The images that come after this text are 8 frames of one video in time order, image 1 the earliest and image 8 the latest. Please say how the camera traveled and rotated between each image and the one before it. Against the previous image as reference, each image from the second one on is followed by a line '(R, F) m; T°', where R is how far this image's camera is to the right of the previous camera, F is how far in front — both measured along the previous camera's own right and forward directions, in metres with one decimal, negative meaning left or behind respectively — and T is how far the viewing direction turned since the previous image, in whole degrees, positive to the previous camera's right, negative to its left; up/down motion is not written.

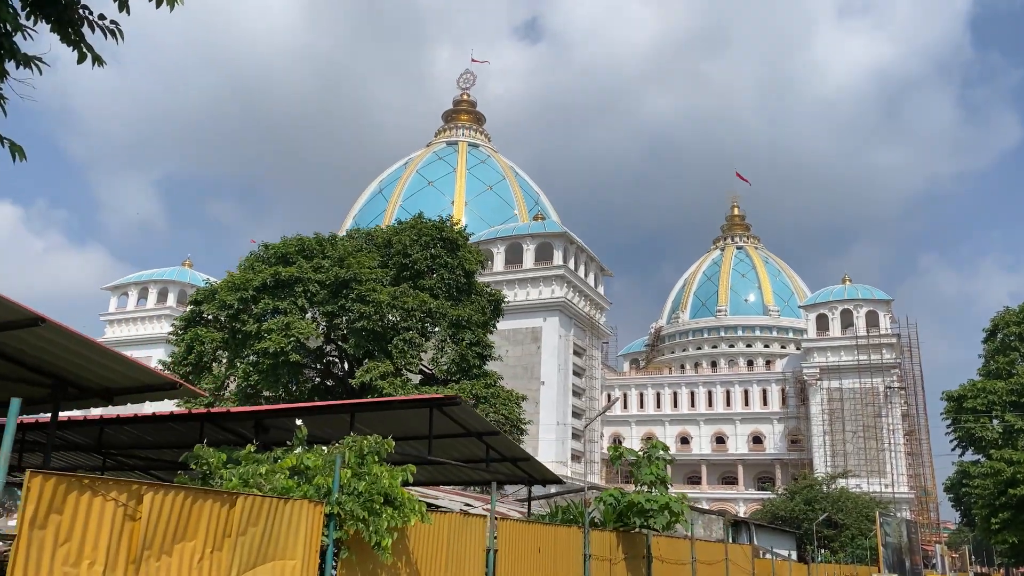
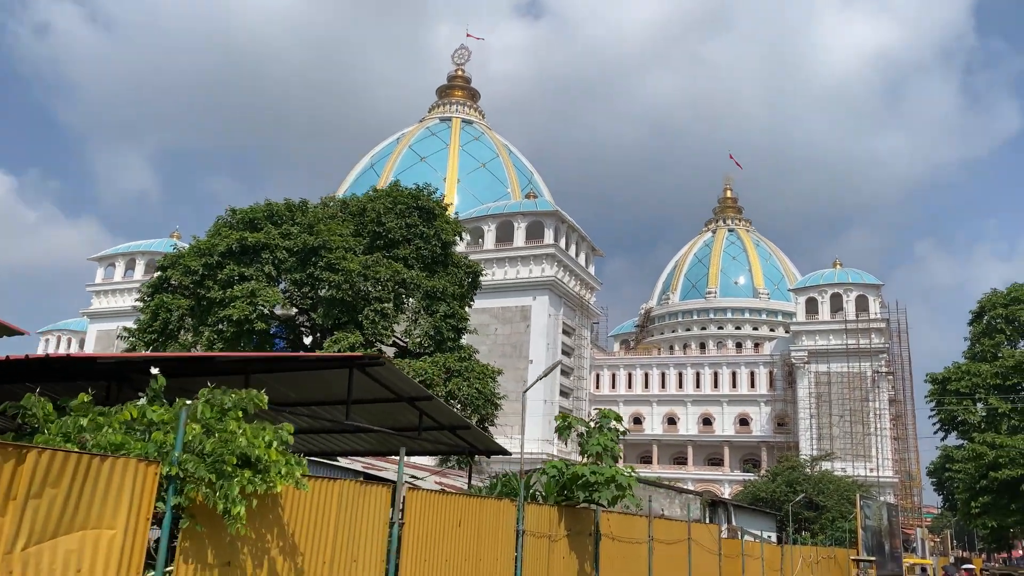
(+0.5, +0.7) m; 0°
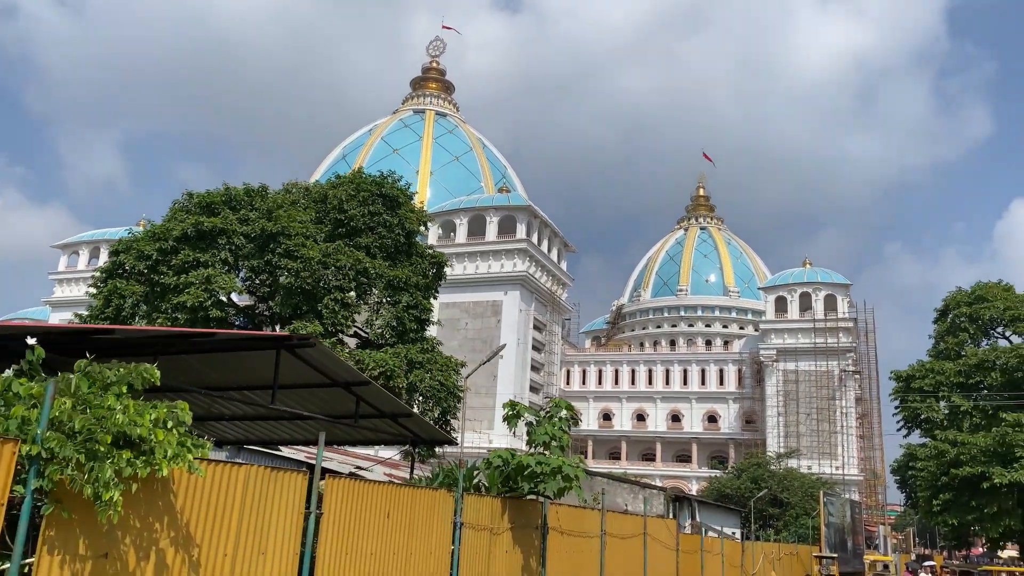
(+0.2, +0.4) m; +2°
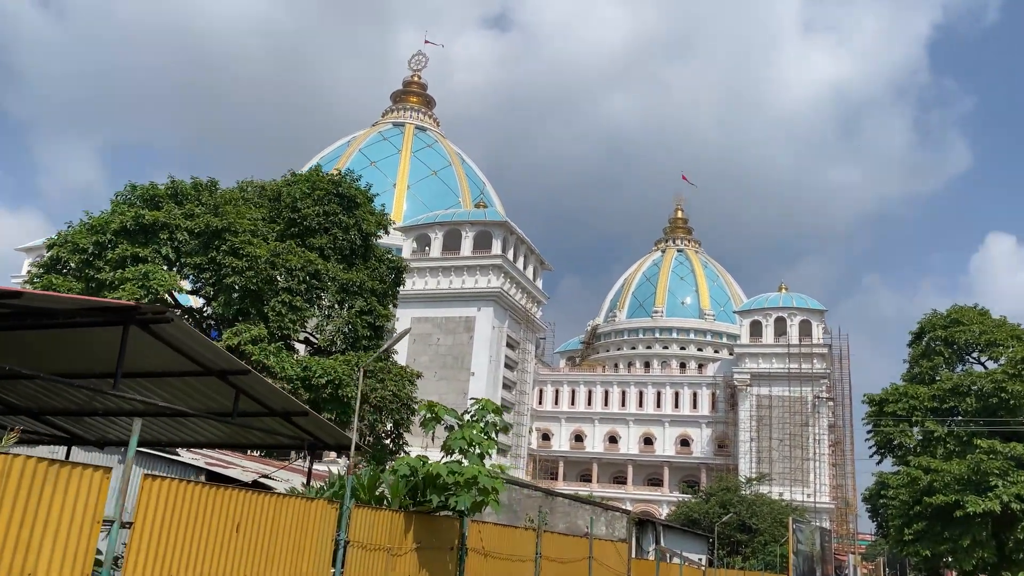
(+0.5, +1.0) m; +1°
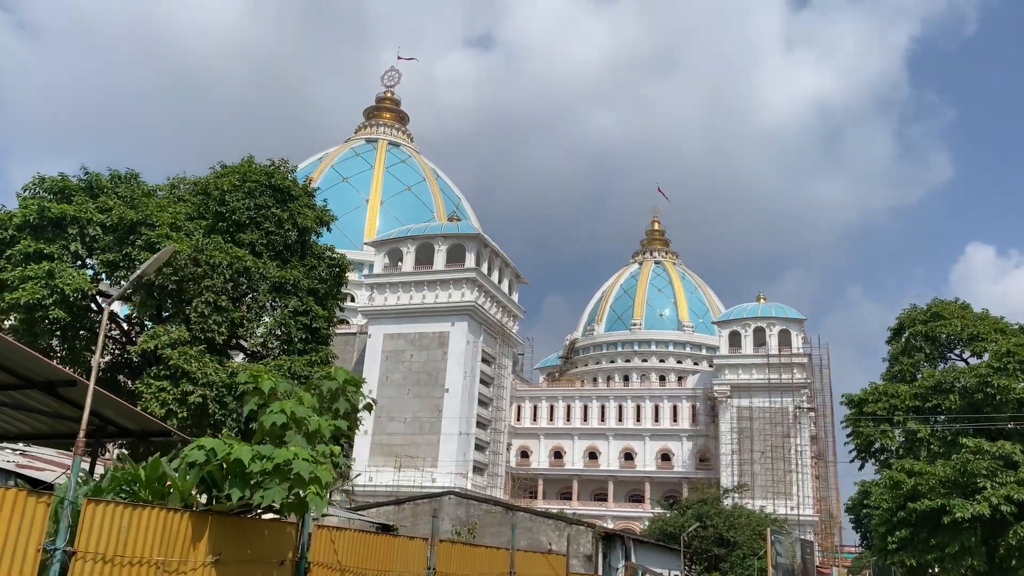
(+0.8, +1.6) m; +1°
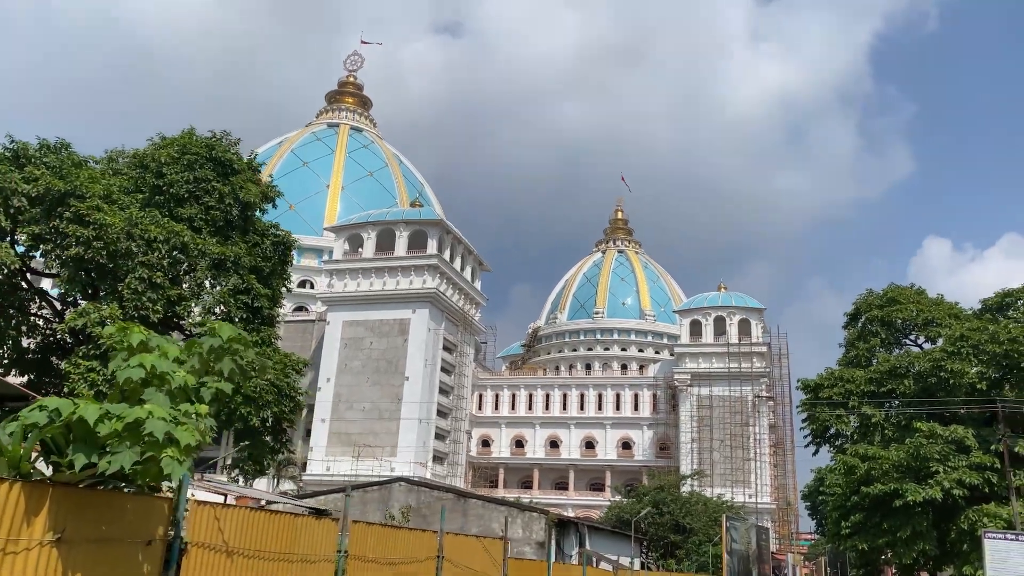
(+0.3, +0.6) m; +2°
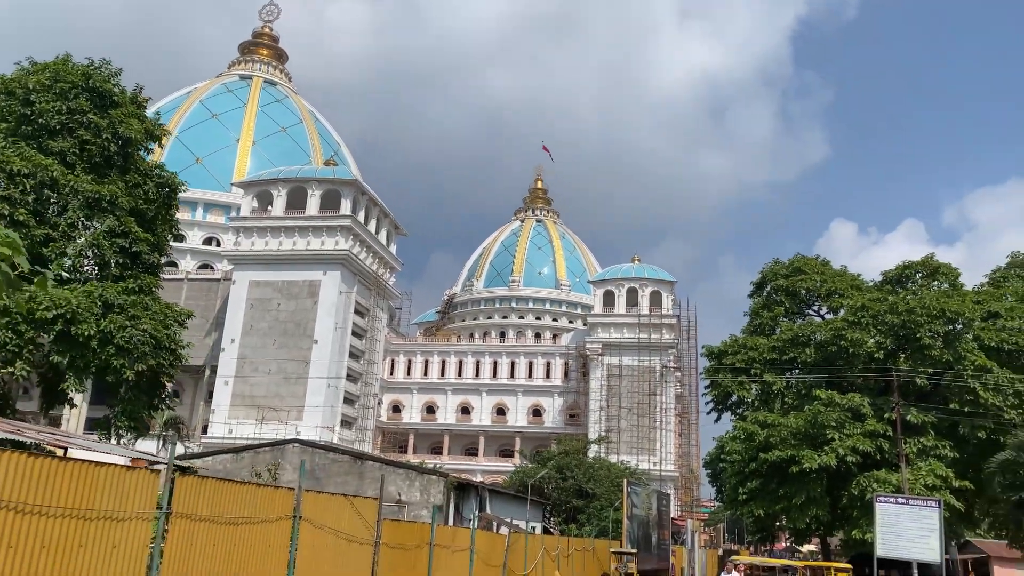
(+0.4, +0.8) m; +6°
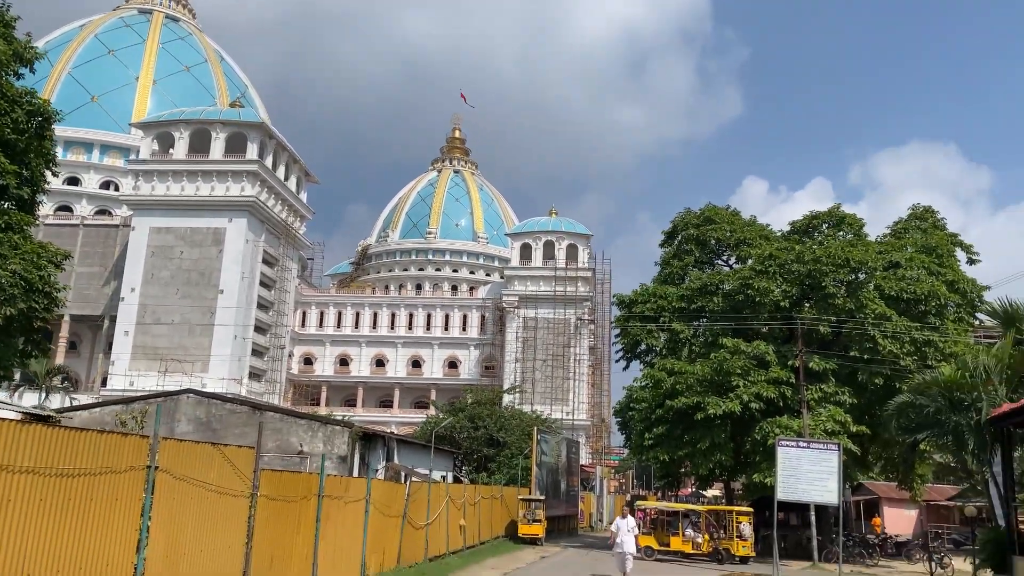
(+0.2, +0.6) m; +6°
